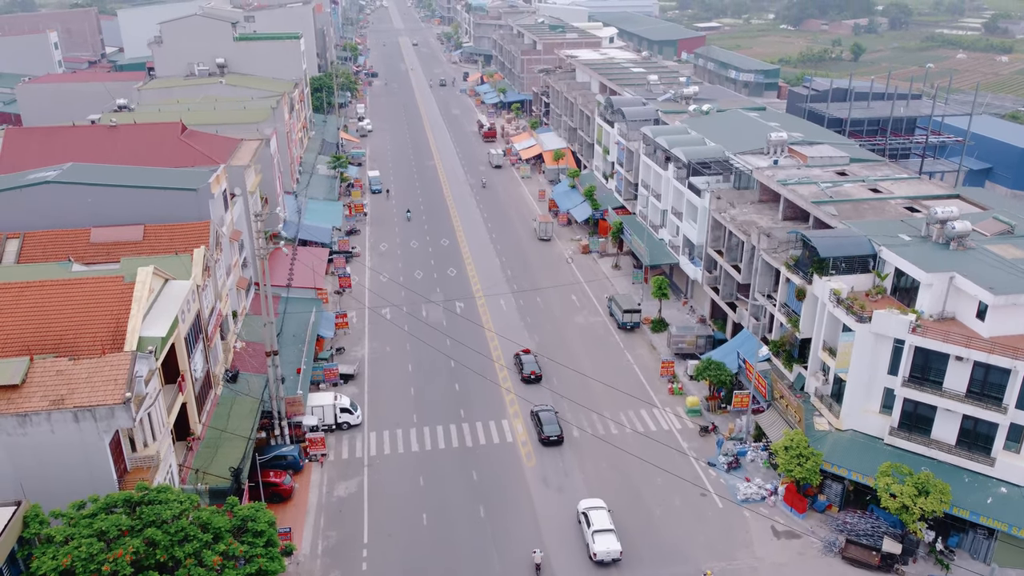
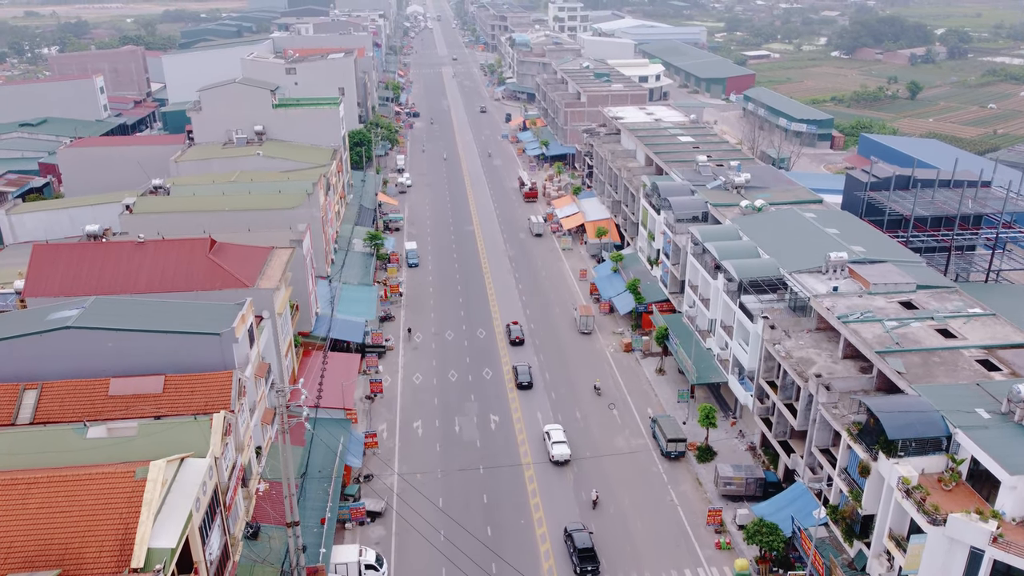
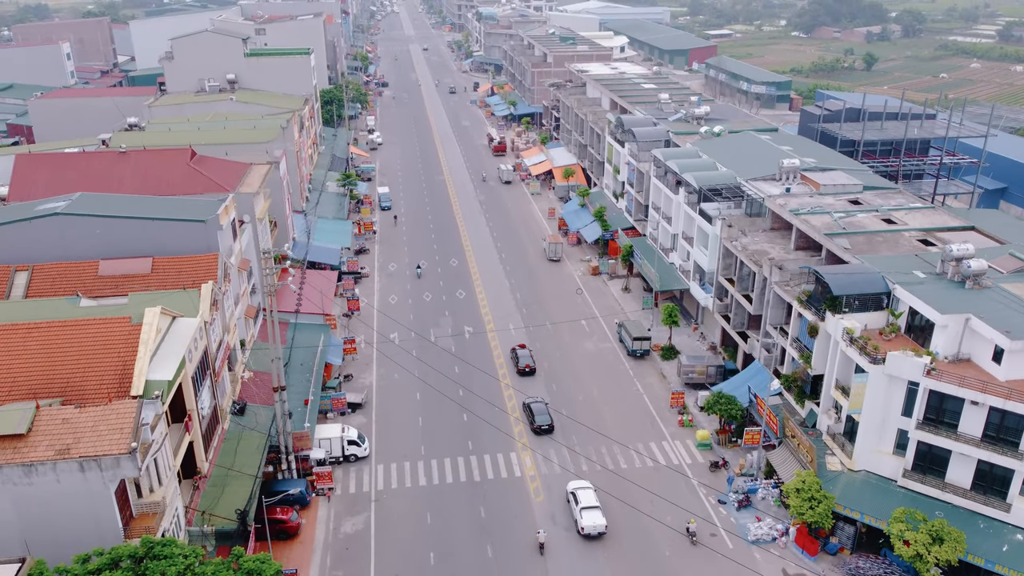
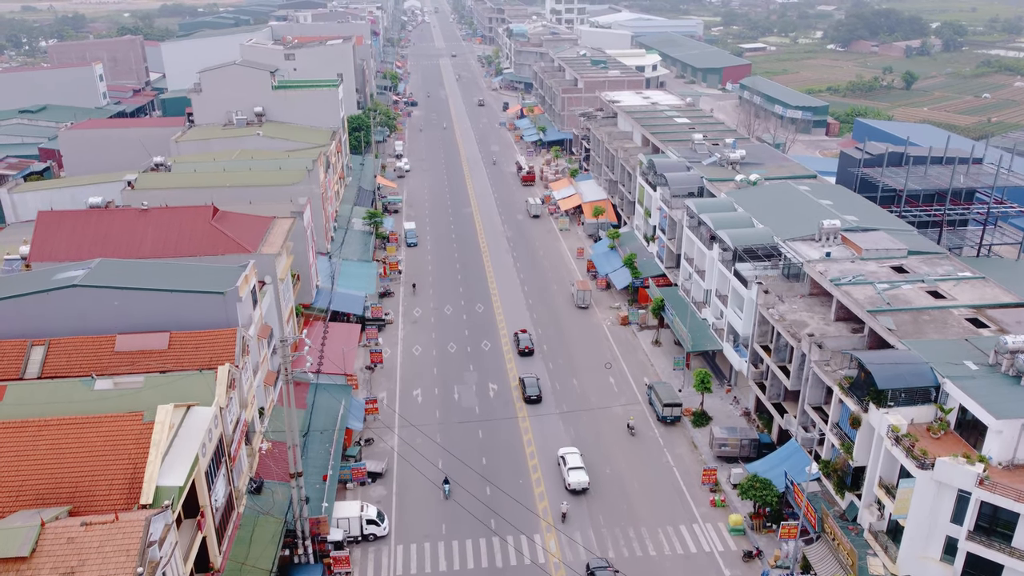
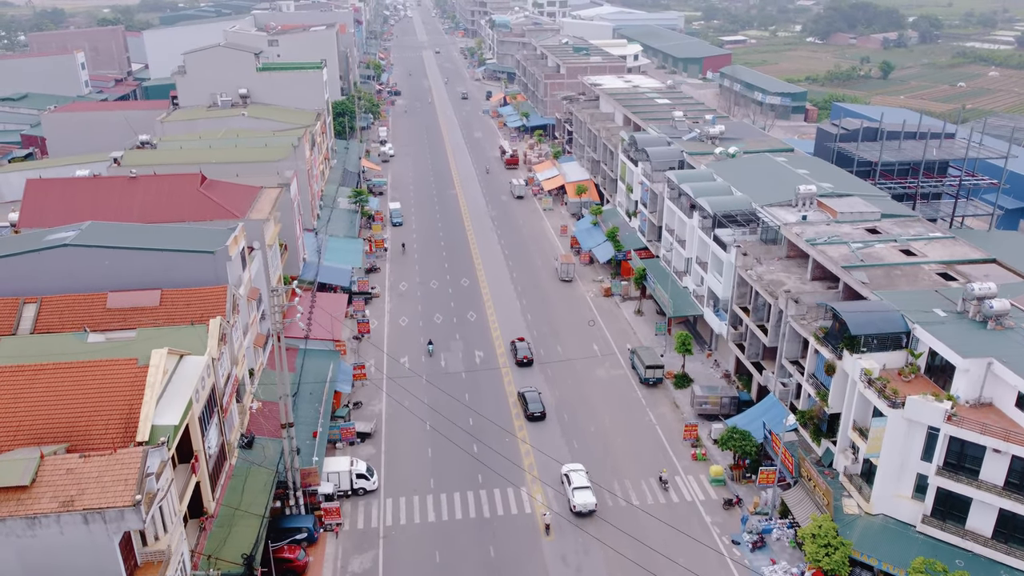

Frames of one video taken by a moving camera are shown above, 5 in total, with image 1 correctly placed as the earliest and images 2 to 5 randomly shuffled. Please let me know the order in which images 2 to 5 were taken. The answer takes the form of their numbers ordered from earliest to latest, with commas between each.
3, 5, 4, 2
